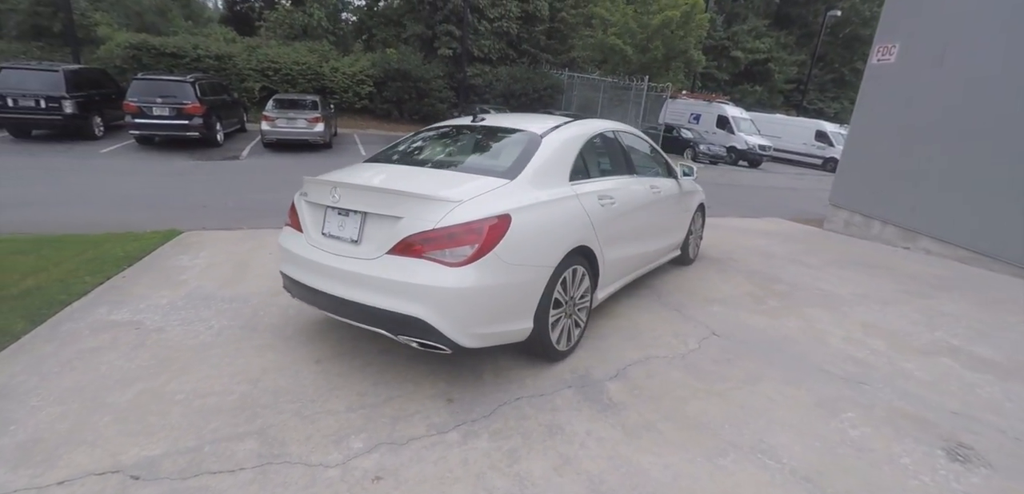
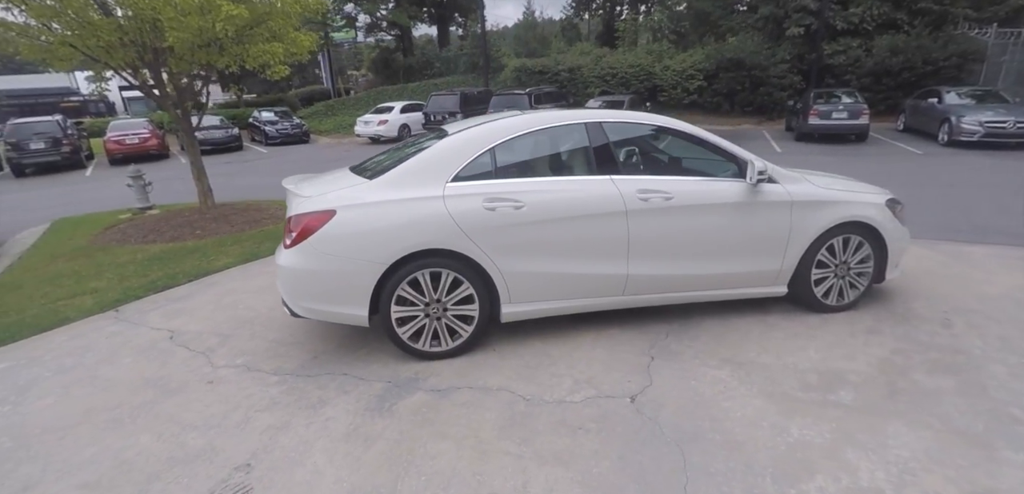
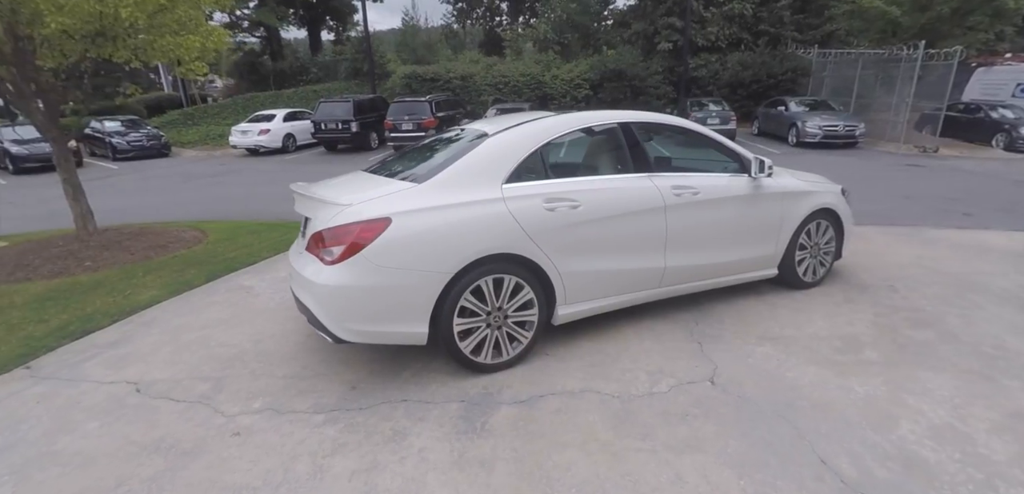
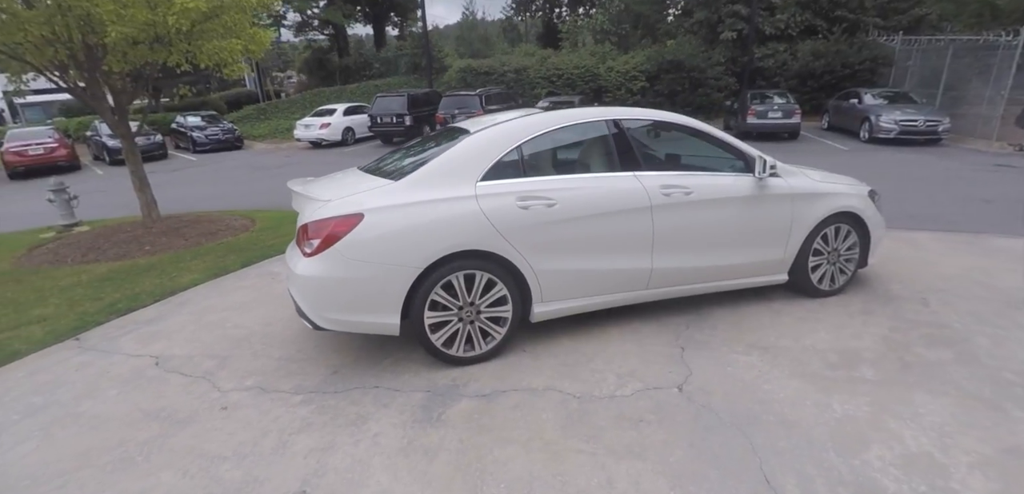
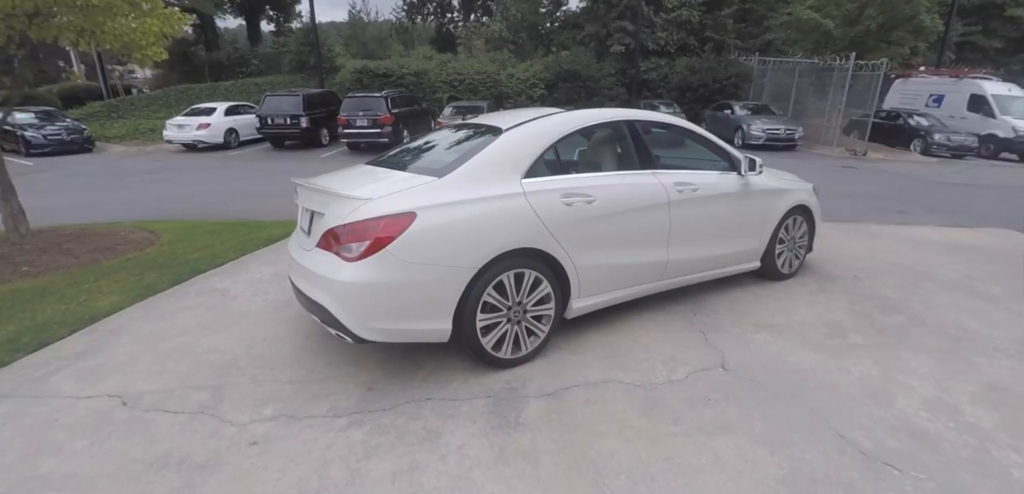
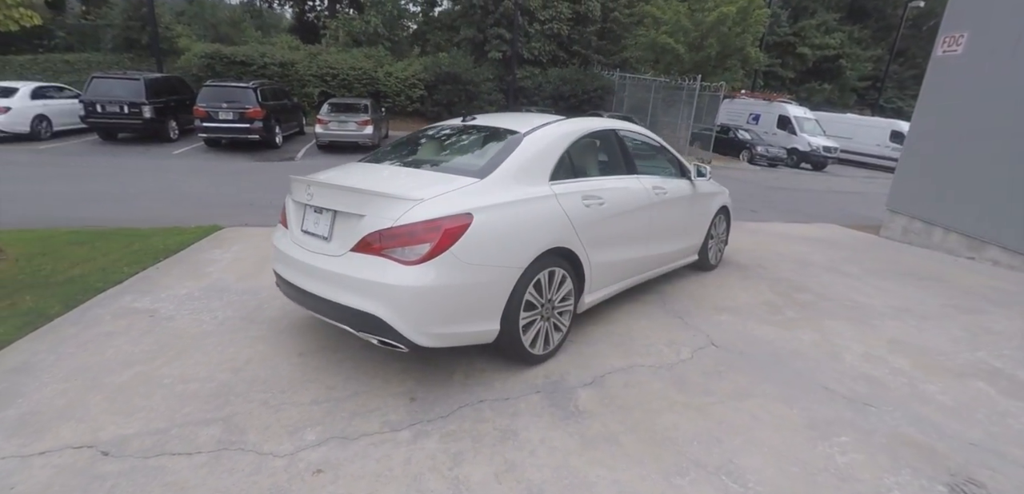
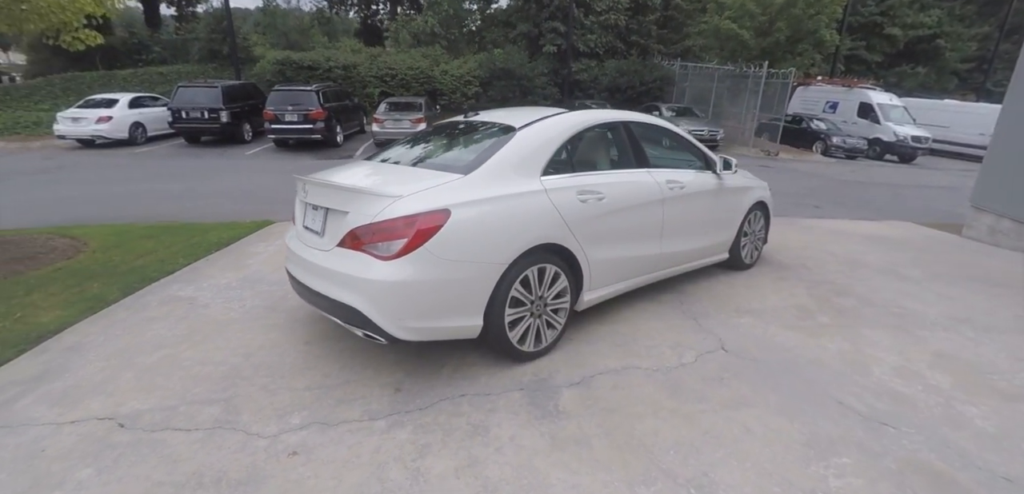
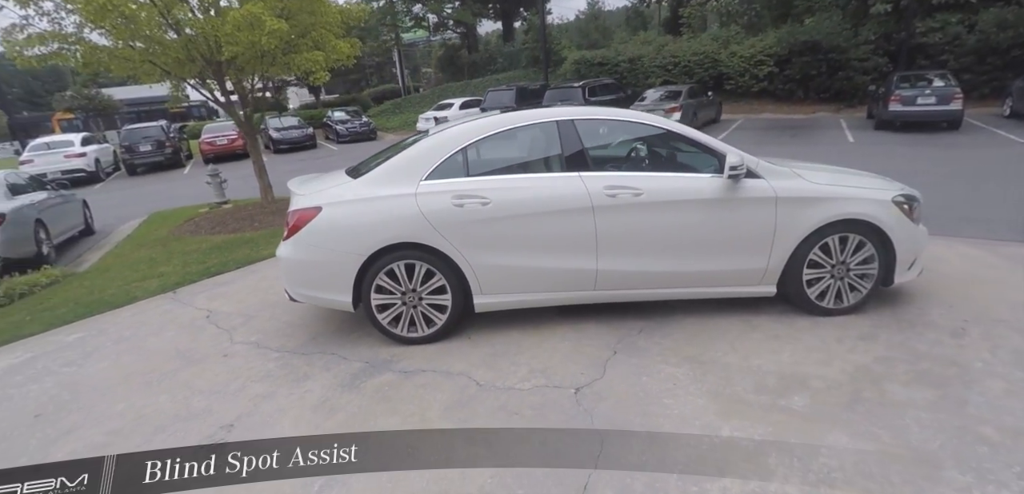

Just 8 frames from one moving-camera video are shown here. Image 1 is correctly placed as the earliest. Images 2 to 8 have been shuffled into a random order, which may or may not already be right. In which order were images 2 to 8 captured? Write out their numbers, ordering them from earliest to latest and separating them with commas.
6, 7, 5, 3, 4, 2, 8
